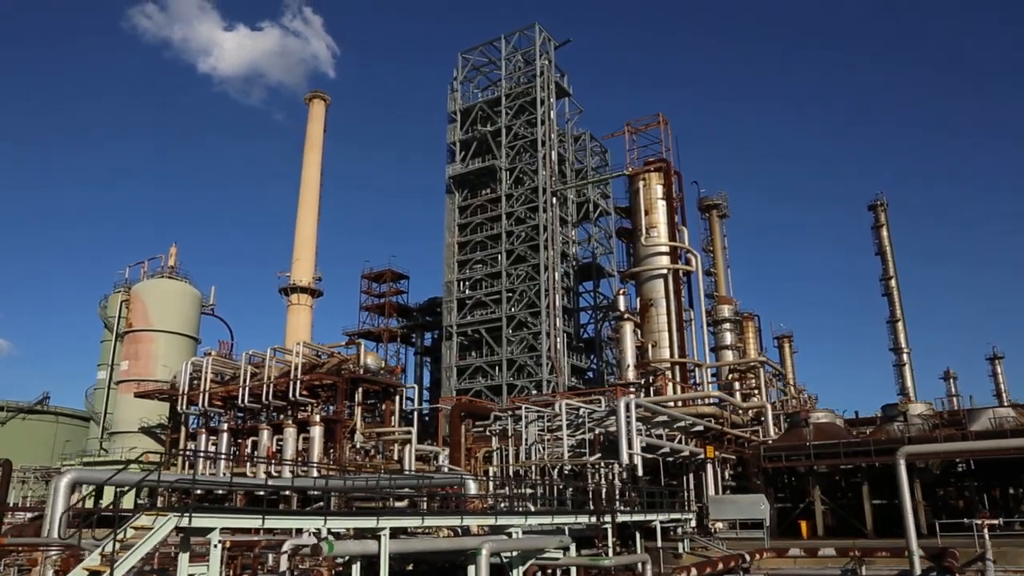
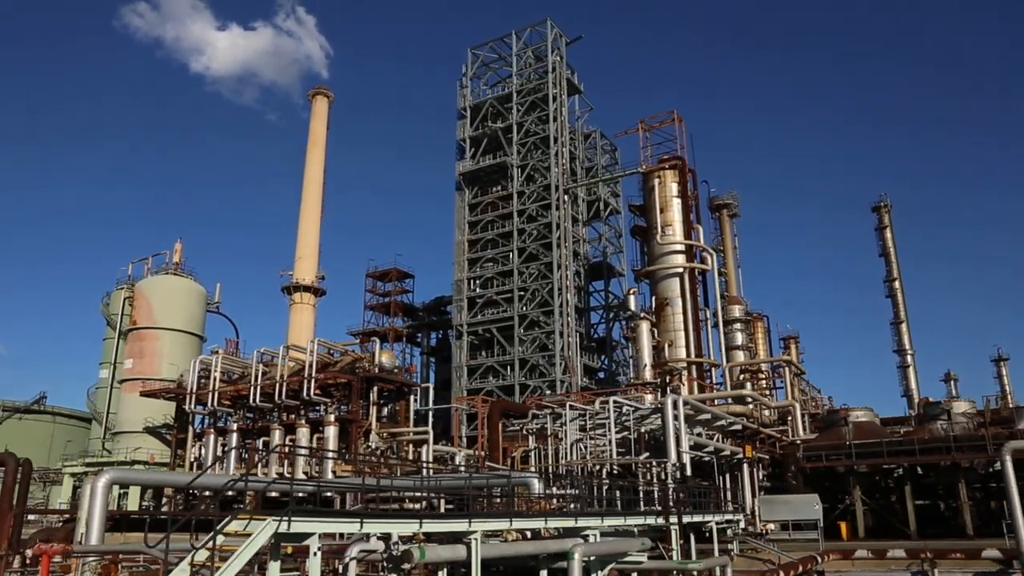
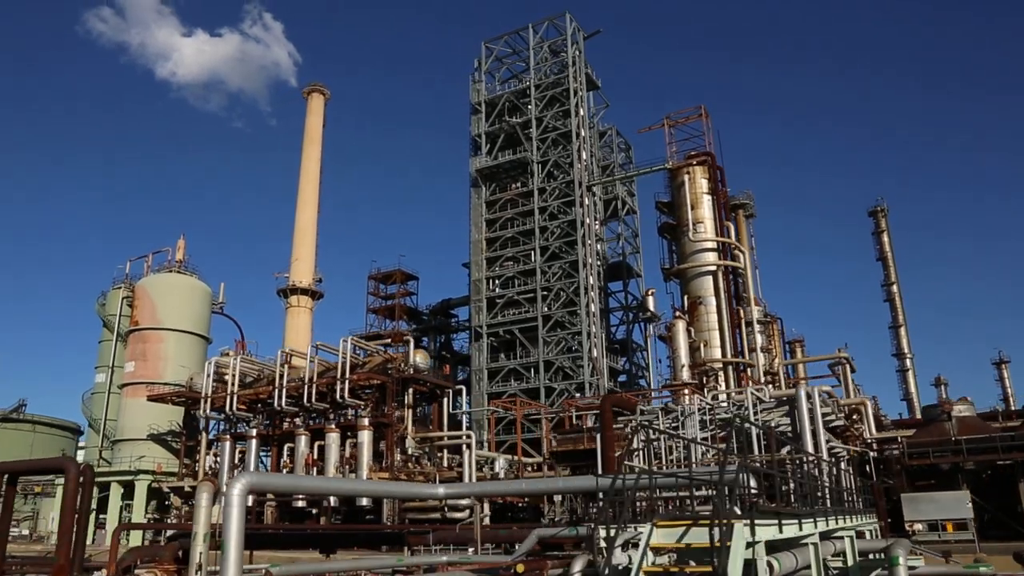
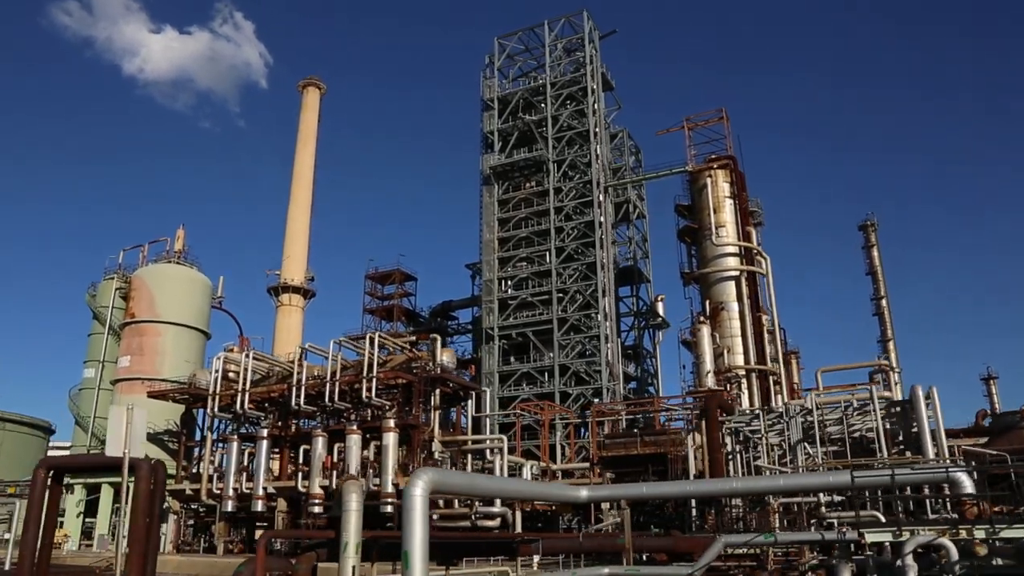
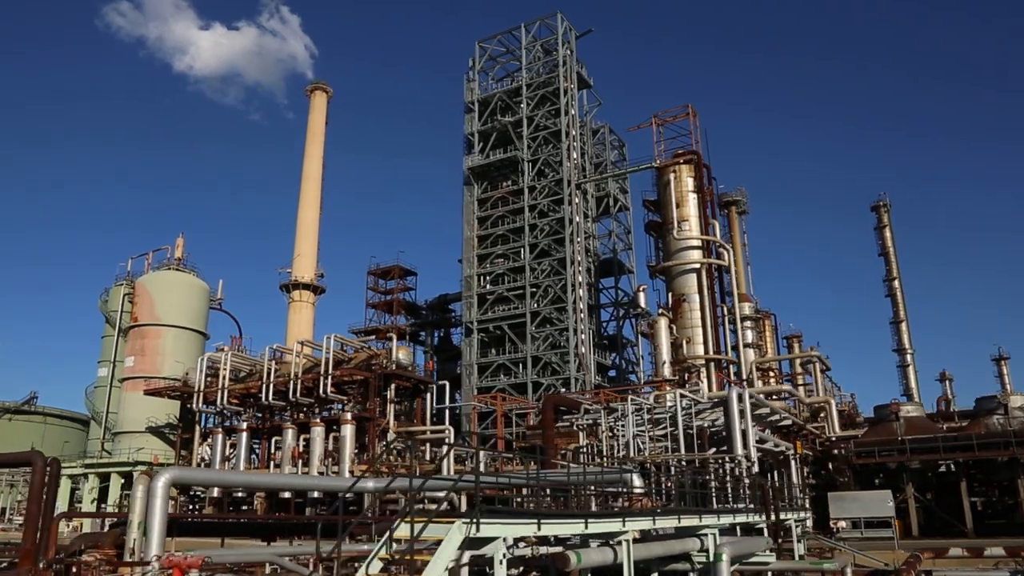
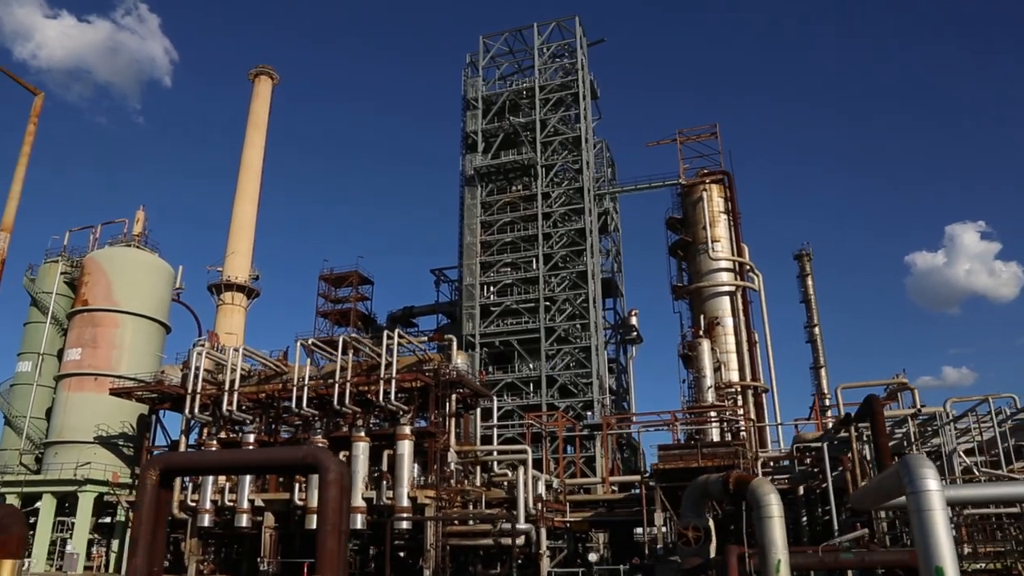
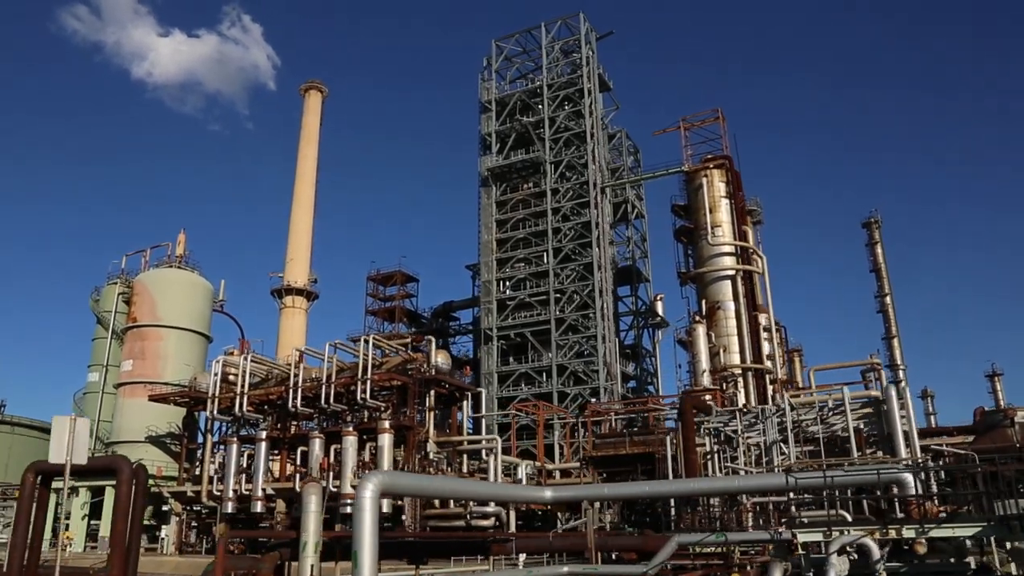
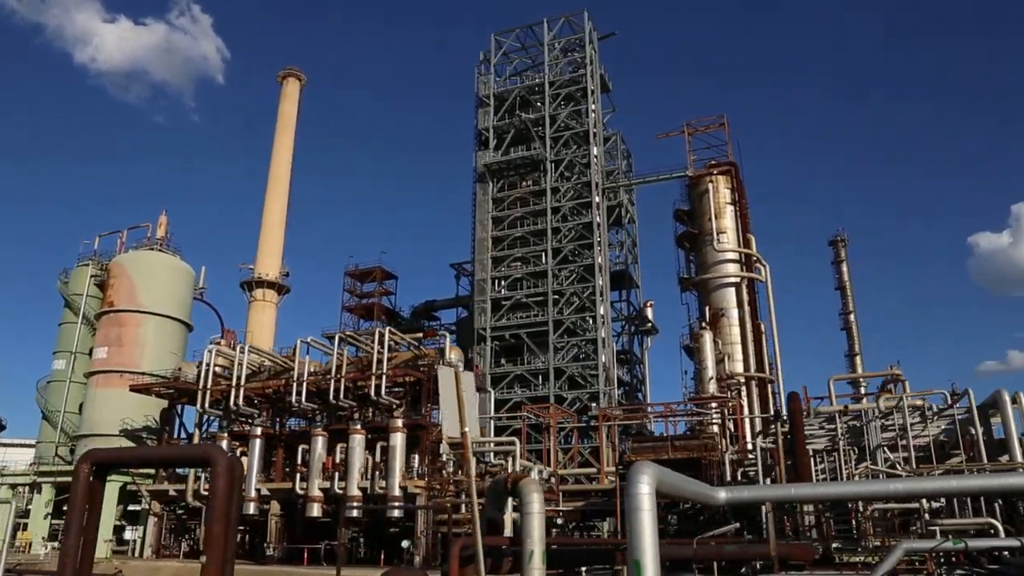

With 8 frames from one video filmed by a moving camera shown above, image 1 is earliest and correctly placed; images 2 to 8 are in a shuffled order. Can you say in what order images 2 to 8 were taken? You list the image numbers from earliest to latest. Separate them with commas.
2, 5, 3, 7, 4, 8, 6
